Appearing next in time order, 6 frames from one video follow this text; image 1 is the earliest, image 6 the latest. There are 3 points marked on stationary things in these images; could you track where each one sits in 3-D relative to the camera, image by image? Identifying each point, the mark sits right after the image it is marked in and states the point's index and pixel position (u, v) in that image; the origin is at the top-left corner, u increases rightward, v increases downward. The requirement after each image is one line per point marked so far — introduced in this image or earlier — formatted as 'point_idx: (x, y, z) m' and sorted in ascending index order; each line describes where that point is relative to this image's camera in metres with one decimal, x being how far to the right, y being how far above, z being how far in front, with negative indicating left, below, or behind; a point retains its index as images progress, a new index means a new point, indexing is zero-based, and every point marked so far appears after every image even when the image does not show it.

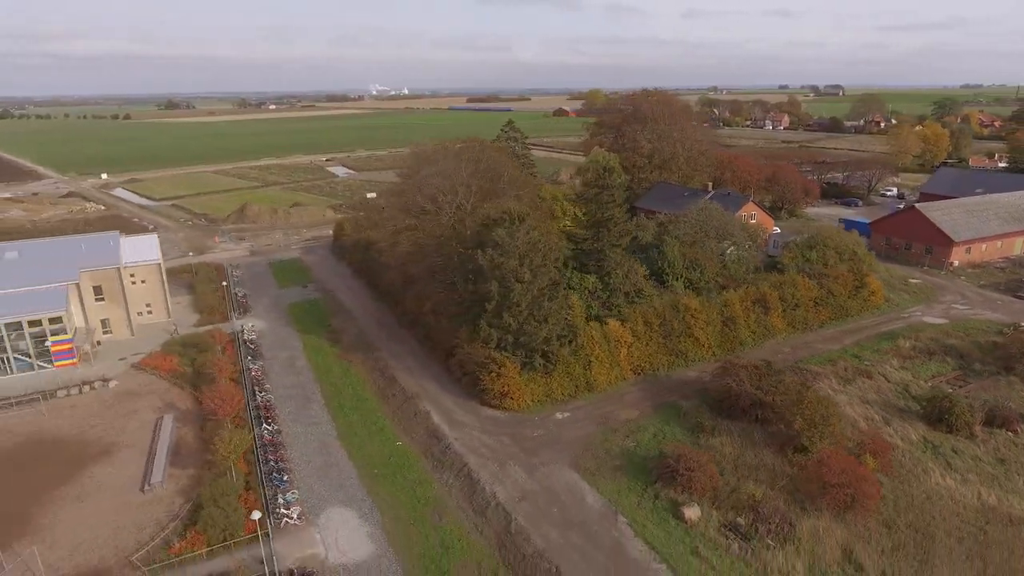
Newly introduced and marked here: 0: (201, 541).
0: (-9.2, -7.5, +19.1) m
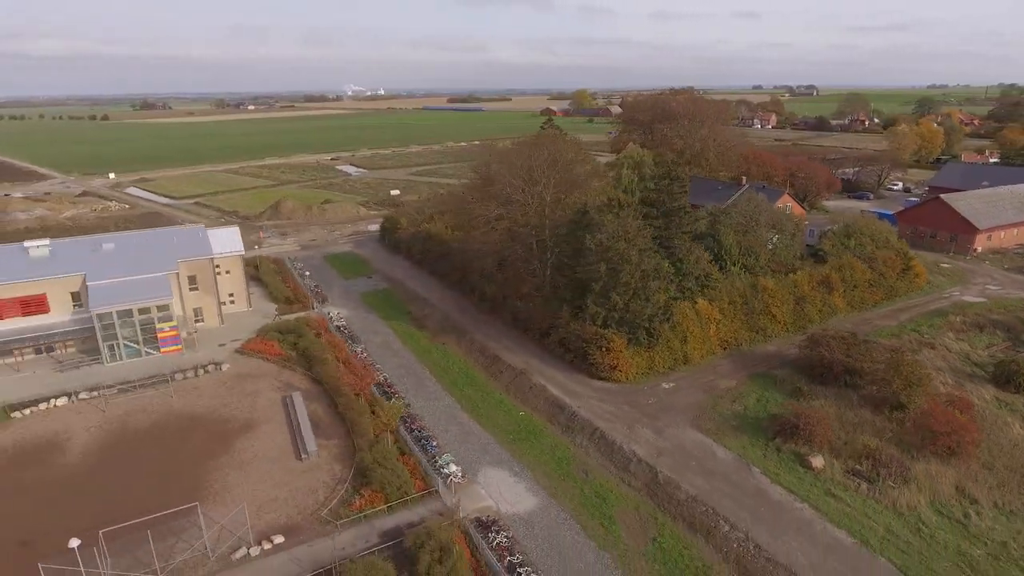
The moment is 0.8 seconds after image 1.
0: (-4.3, -6.8, +21.0) m
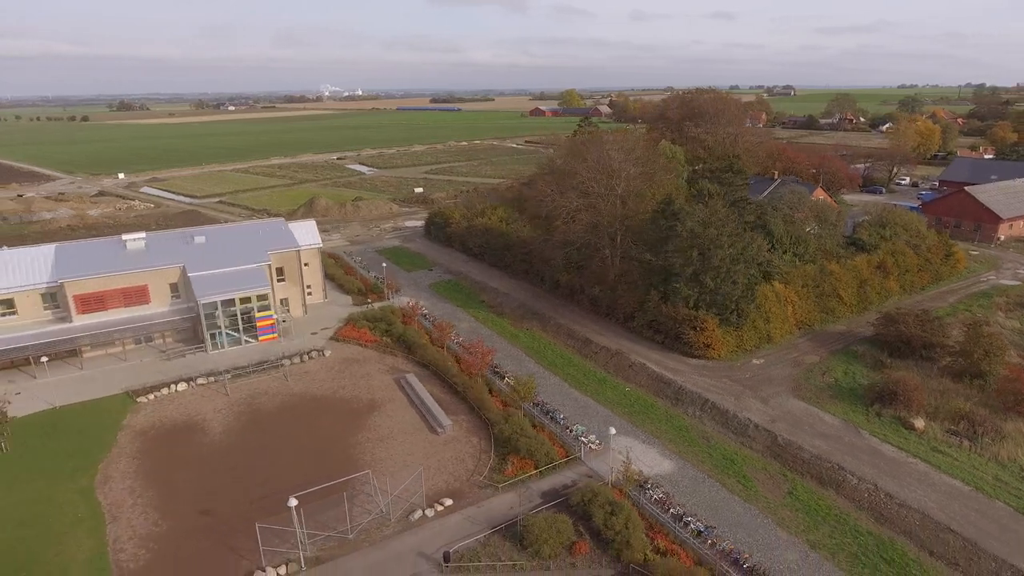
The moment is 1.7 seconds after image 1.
0: (+0.6, -6.2, +22.7) m
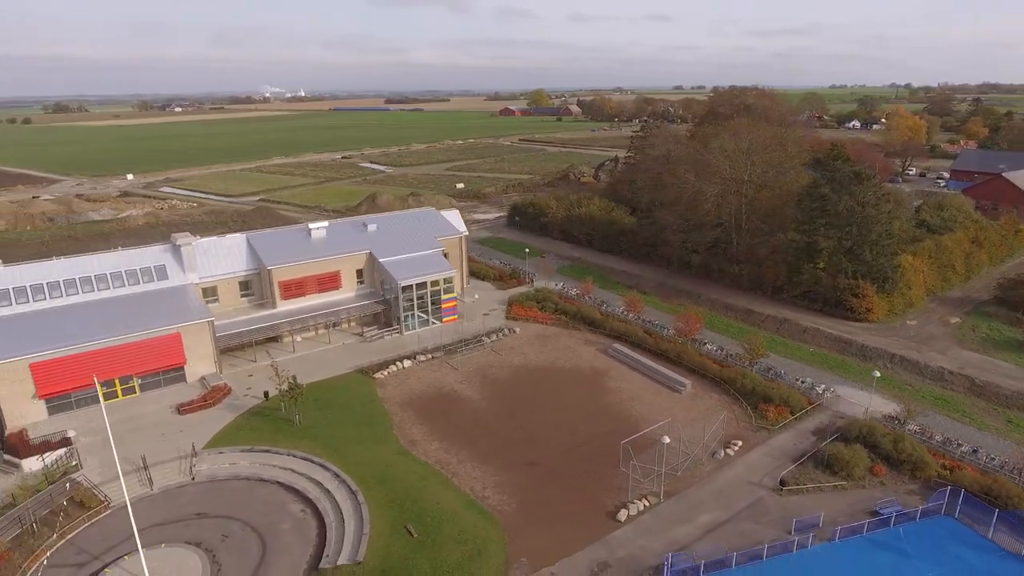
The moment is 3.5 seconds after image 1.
0: (+11.0, -4.9, +25.9) m
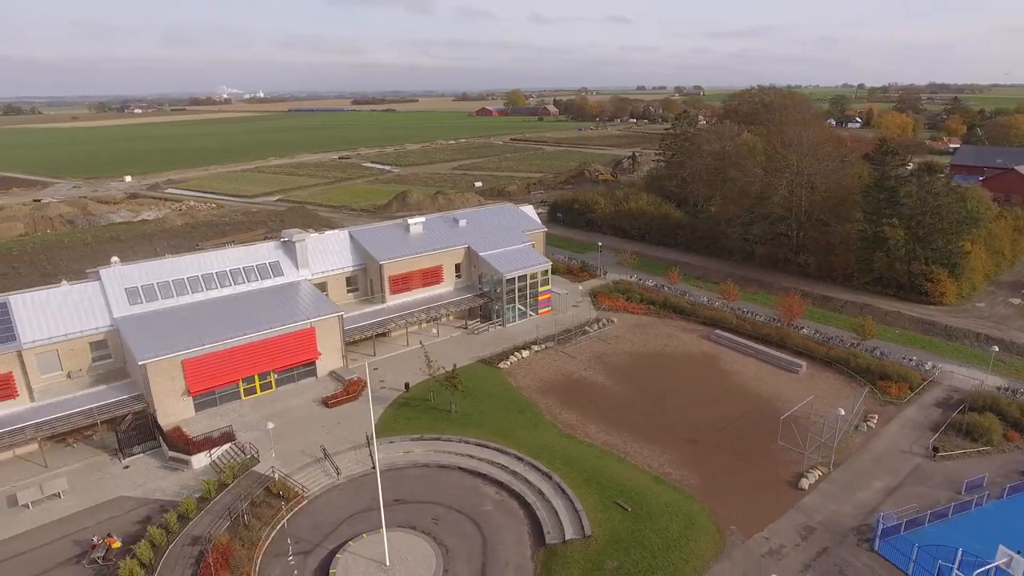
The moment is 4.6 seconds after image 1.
0: (+16.9, -4.2, +27.7) m
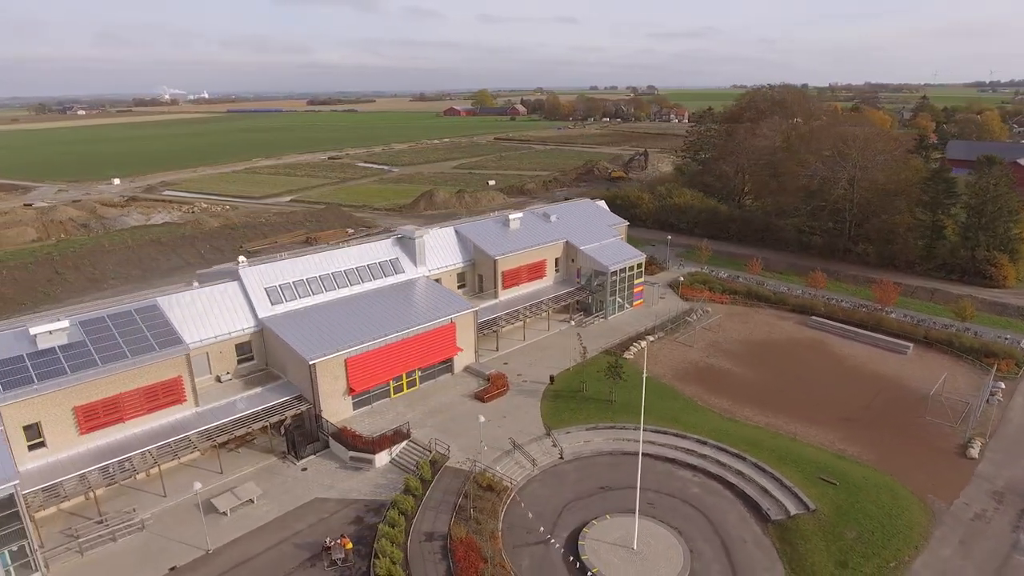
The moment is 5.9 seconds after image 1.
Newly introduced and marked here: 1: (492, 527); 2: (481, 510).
0: (+23.0, -3.4, +29.7) m
1: (-0.6, -7.2, +19.3) m
2: (-1.0, -6.9, +20.0) m
